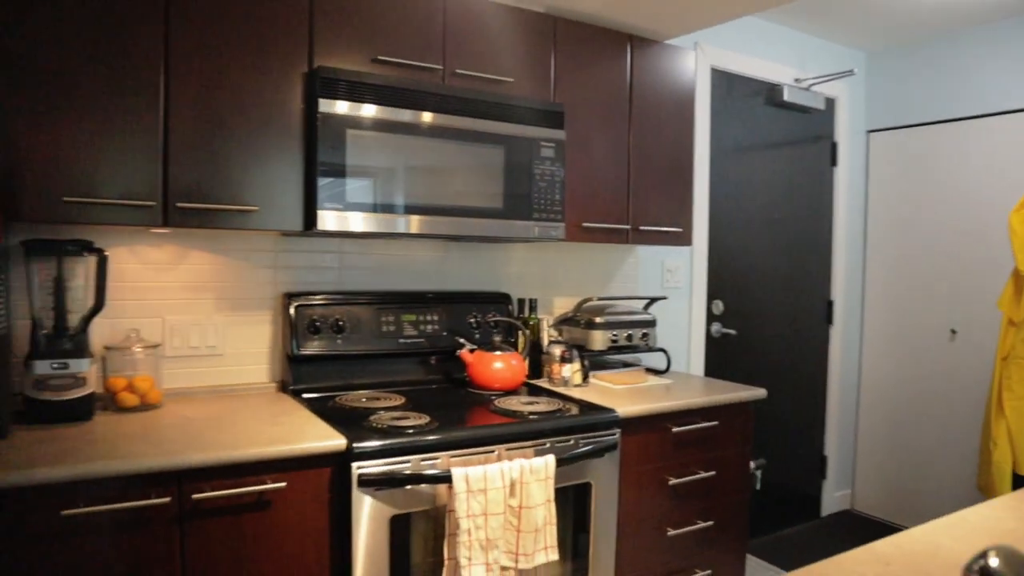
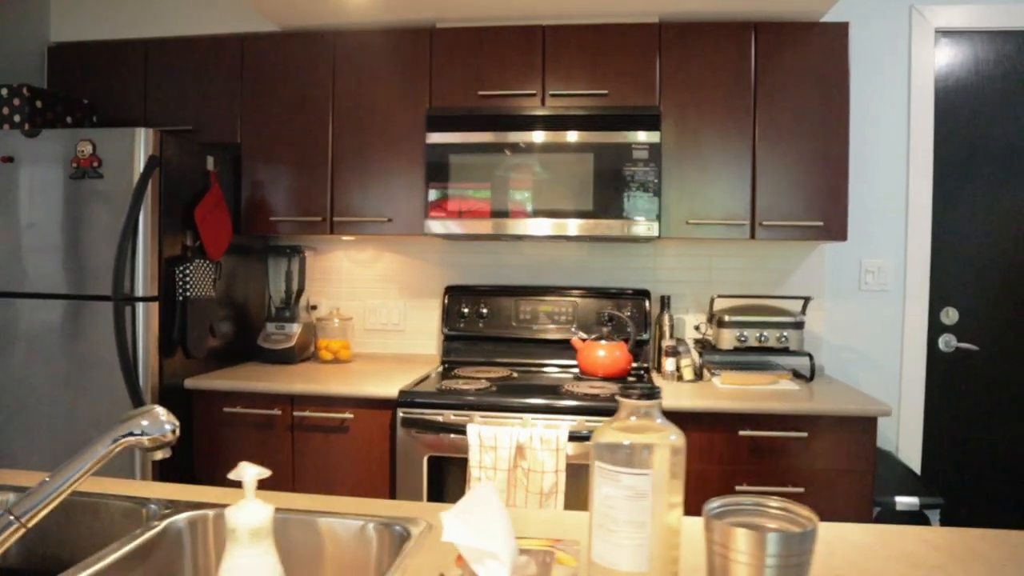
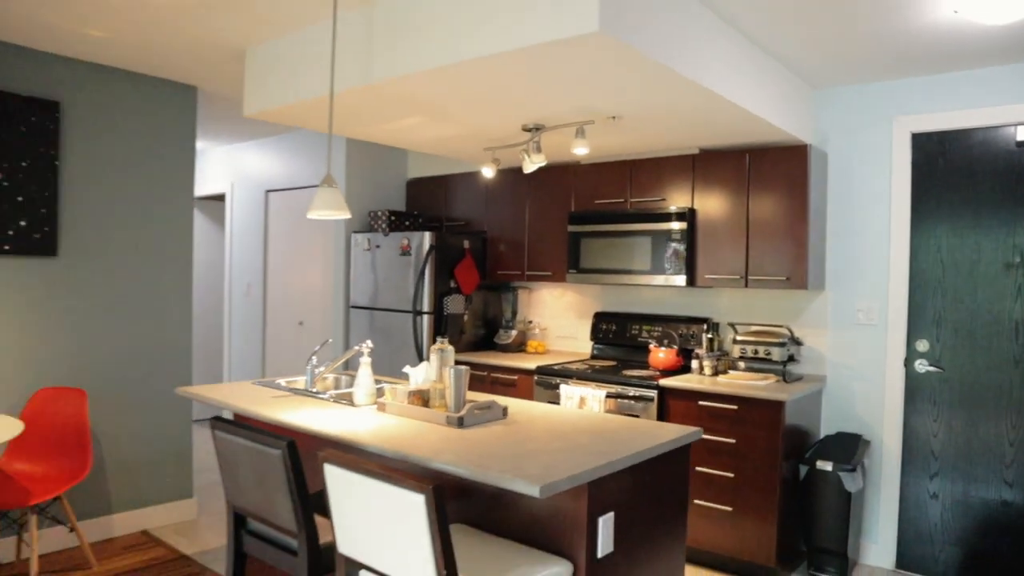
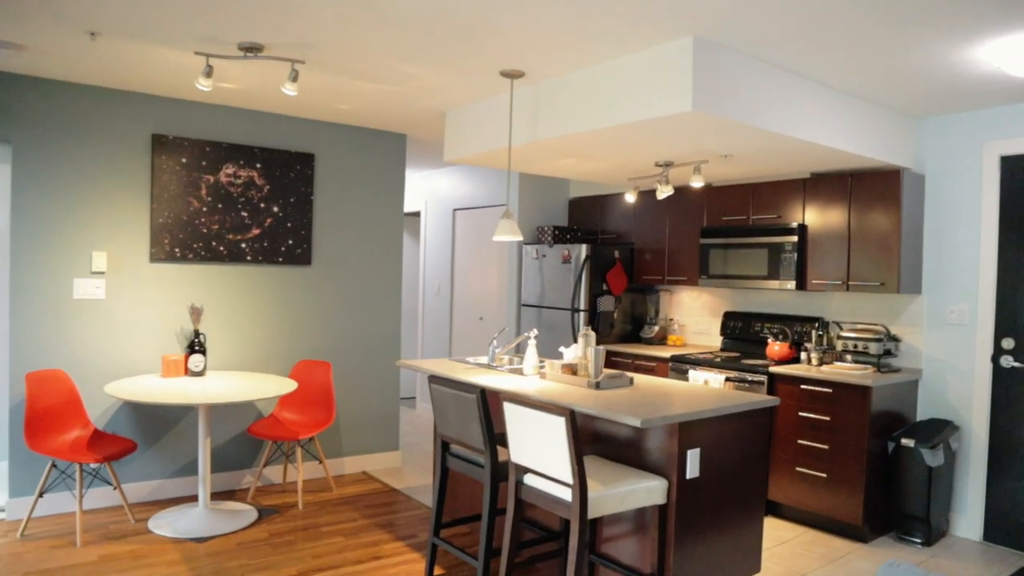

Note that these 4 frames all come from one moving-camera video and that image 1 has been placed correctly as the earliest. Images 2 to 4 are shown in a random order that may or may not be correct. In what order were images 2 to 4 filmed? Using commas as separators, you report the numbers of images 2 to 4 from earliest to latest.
2, 3, 4
